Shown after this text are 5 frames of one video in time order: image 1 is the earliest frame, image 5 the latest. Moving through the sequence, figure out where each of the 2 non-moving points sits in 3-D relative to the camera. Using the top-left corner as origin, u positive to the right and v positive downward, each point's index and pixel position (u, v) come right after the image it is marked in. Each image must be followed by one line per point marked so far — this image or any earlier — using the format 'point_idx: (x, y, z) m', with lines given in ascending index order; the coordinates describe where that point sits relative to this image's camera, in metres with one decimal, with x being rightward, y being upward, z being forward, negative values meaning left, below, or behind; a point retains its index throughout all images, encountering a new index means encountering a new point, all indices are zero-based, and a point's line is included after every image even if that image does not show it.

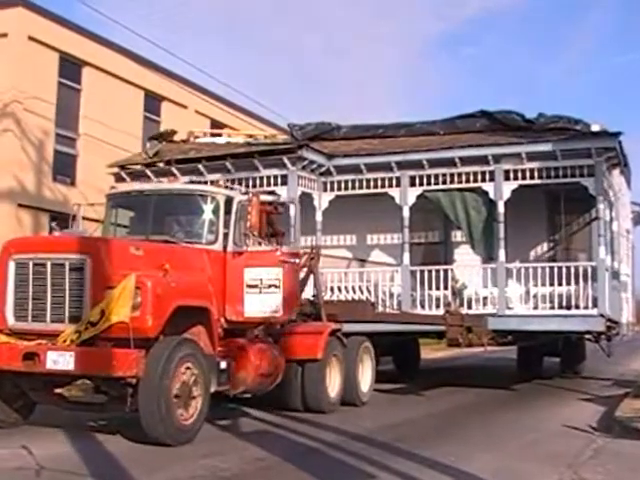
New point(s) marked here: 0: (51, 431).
0: (-2.1, -1.5, +10.7) m
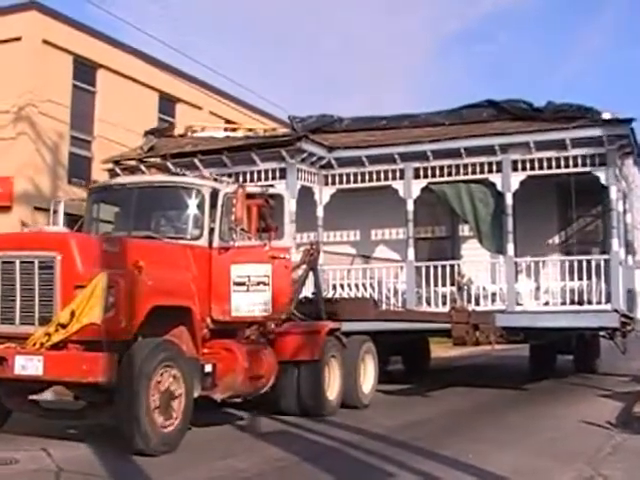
0: (-2.2, -1.5, +10.0) m
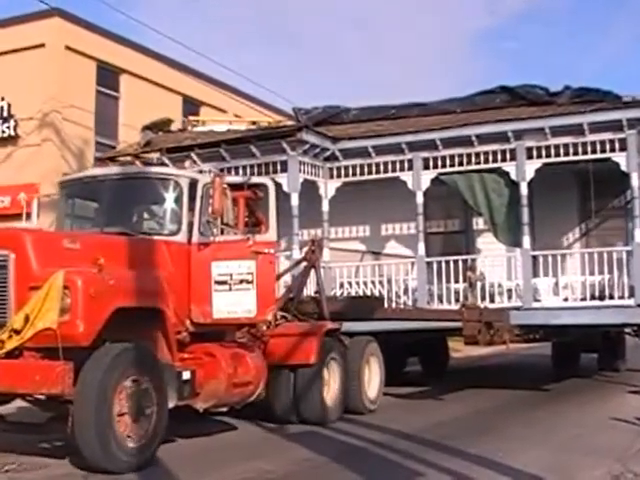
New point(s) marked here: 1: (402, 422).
0: (-2.2, -1.5, +9.1) m
1: (+0.8, -1.7, +12.7) m
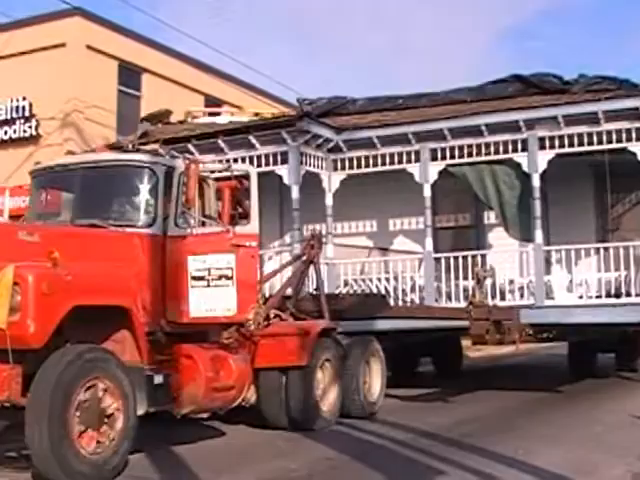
0: (-2.3, -1.4, +8.4) m
1: (+0.7, -1.6, +11.9) m
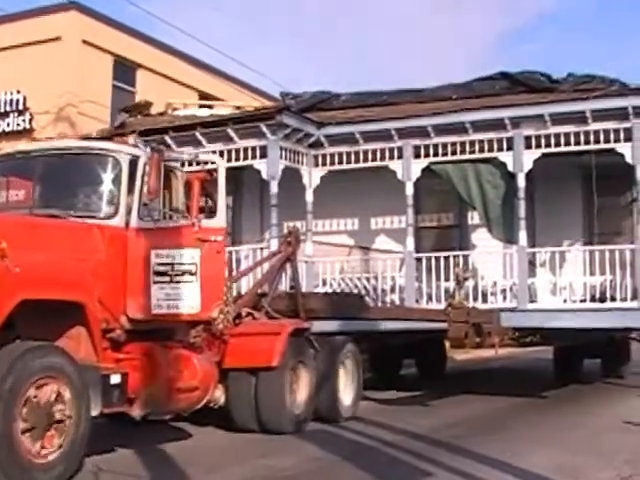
0: (-2.5, -1.3, +8.0) m
1: (+0.5, -1.6, +11.5) m
